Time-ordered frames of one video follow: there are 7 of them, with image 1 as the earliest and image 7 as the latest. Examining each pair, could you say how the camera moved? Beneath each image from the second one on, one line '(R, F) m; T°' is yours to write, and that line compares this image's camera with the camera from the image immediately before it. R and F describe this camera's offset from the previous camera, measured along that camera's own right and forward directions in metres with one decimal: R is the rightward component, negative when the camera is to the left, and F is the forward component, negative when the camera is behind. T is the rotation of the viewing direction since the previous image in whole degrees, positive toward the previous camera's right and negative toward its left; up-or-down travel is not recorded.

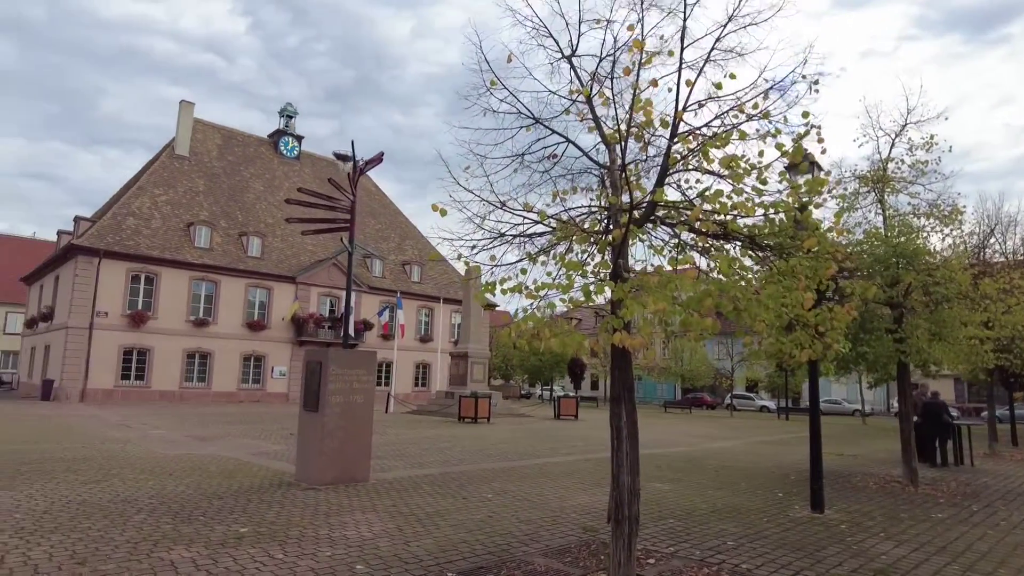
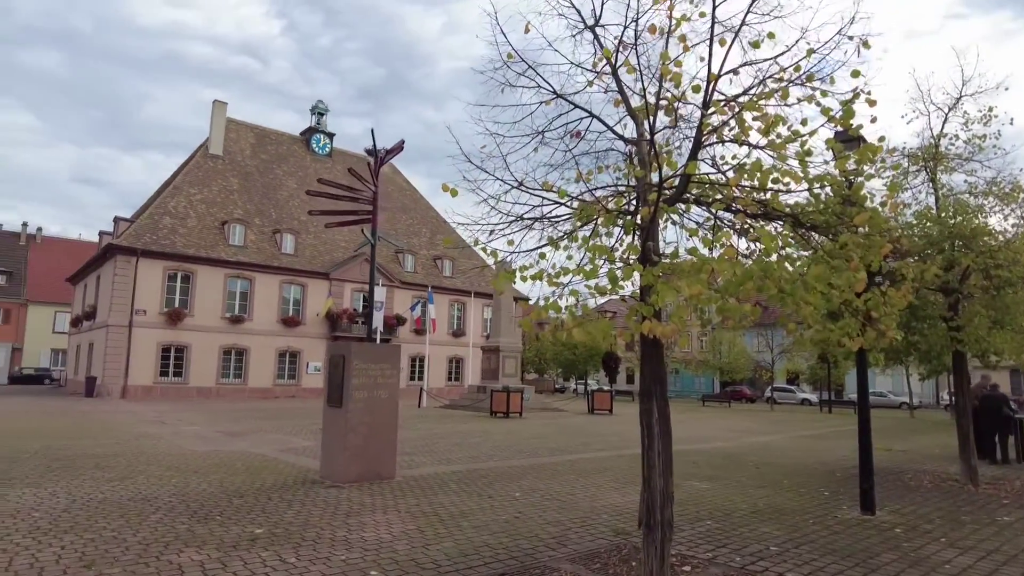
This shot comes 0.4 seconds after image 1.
(+0.1, +0.4) m; -3°
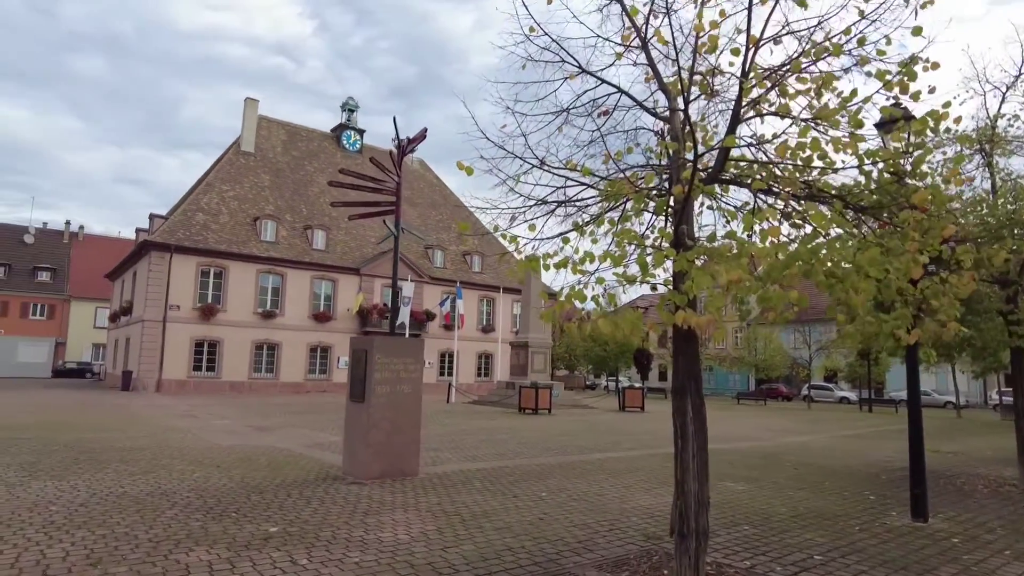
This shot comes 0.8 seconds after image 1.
(+0.1, +0.3) m; -3°
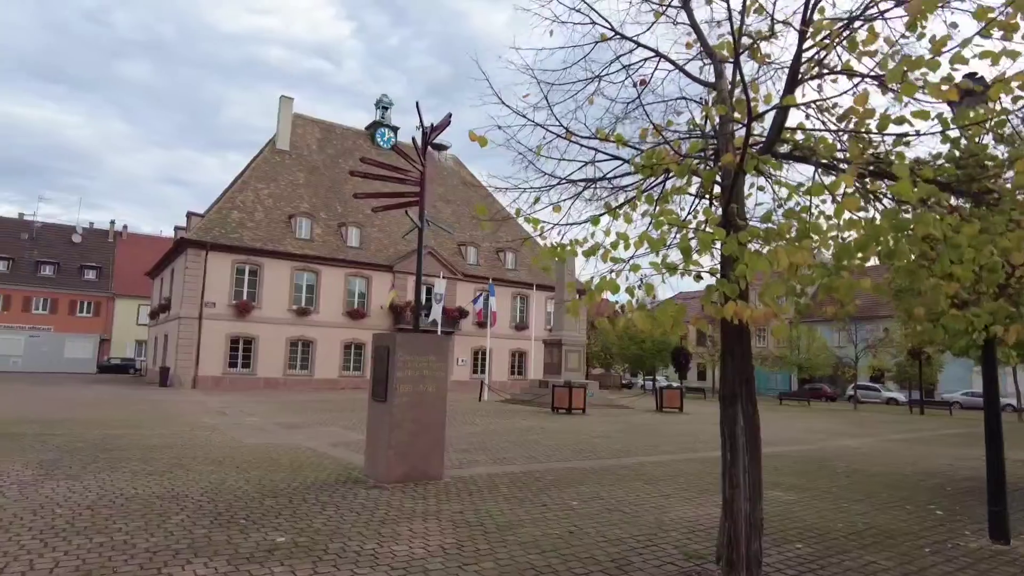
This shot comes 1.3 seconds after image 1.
(+0.1, +0.5) m; -3°
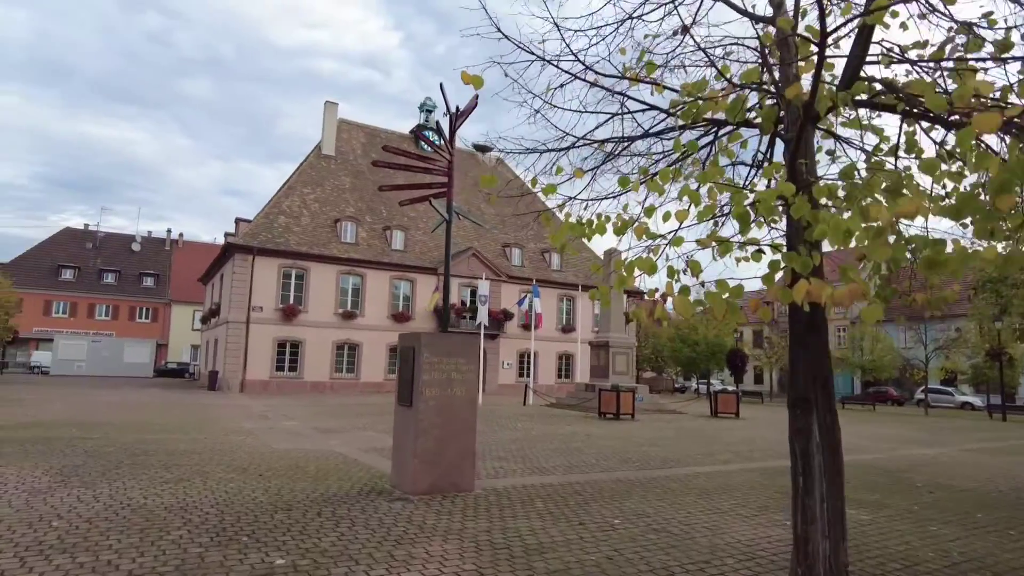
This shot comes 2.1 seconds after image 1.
(+0.2, +0.7) m; -4°
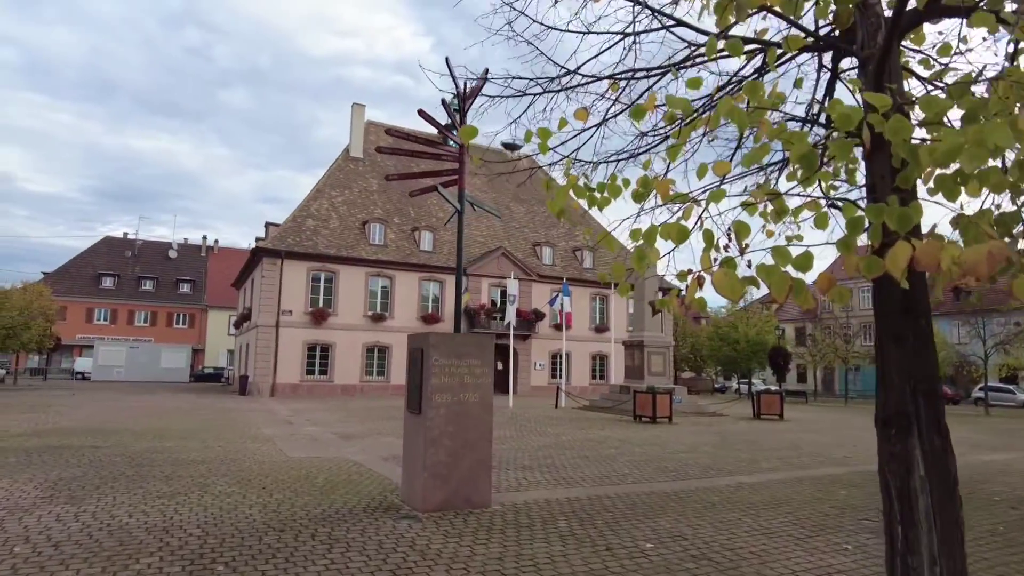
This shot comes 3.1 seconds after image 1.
(+0.2, +0.8) m; -3°
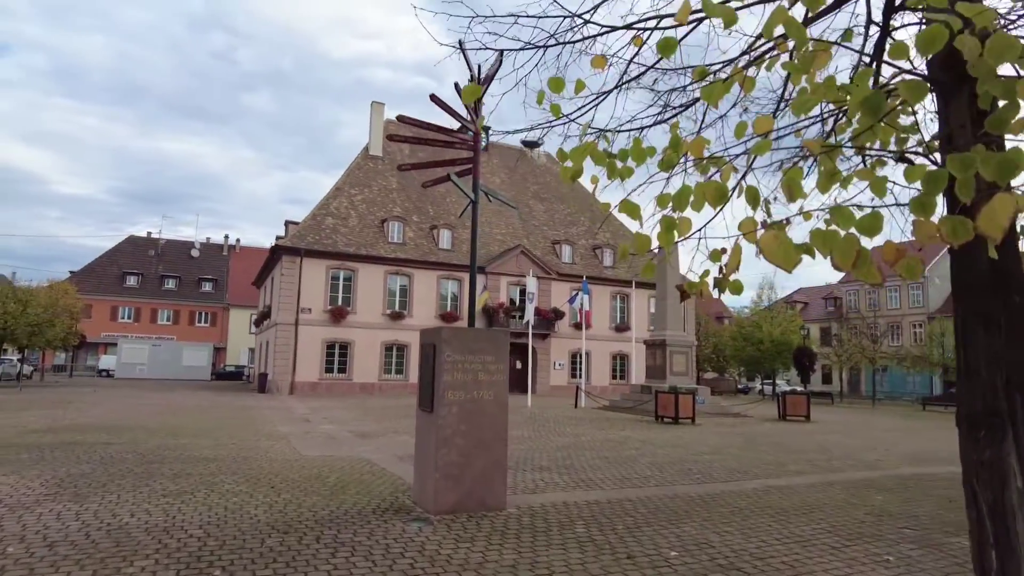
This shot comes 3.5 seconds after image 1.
(0.0, +0.3) m; -2°
